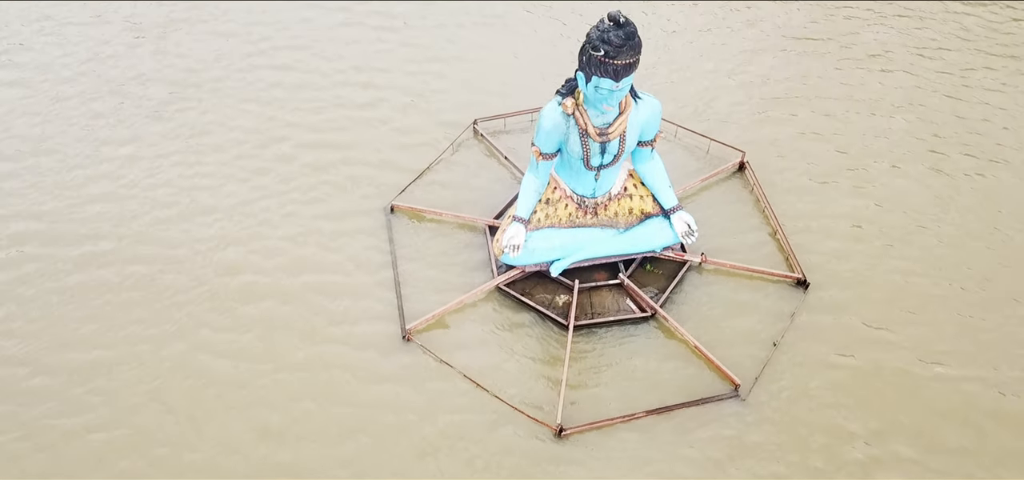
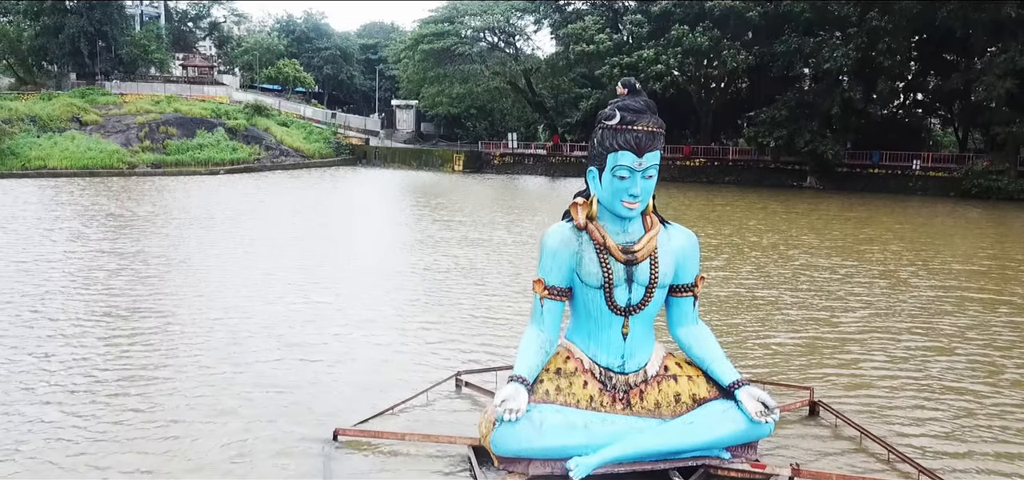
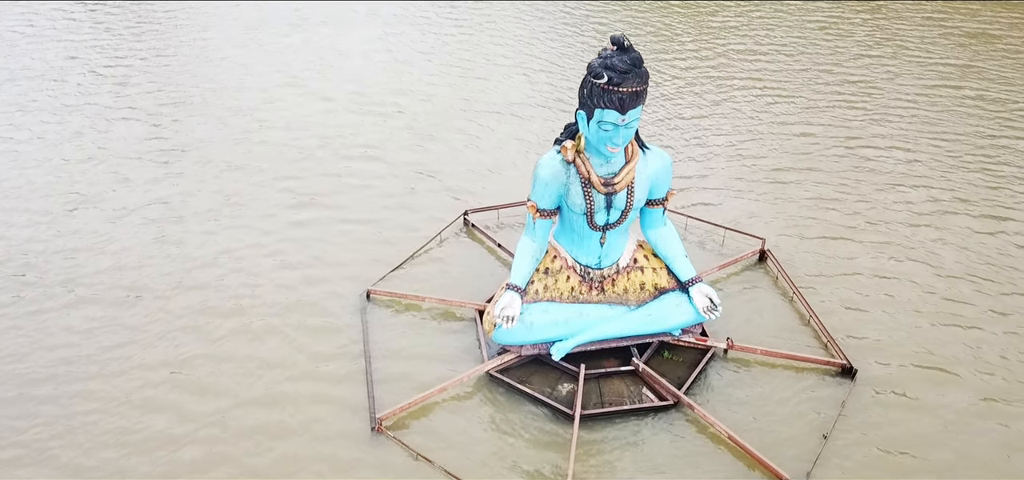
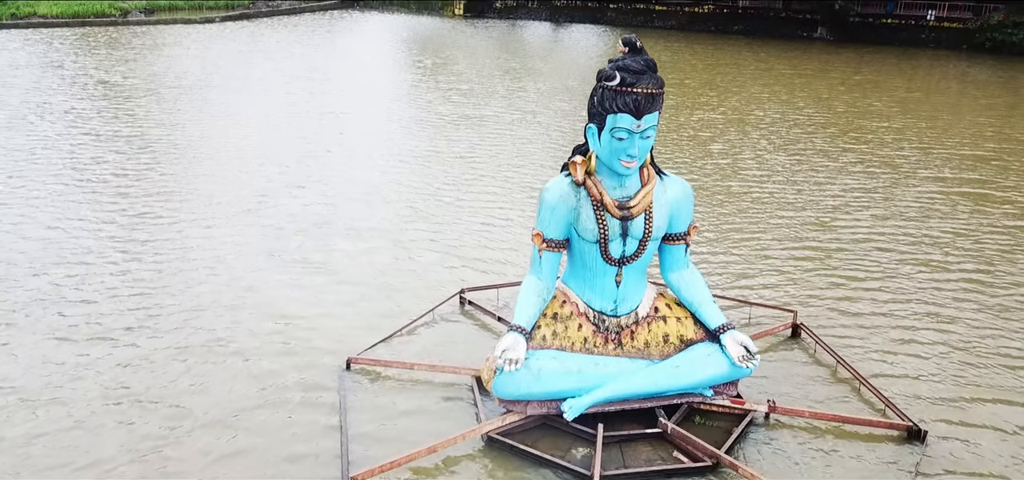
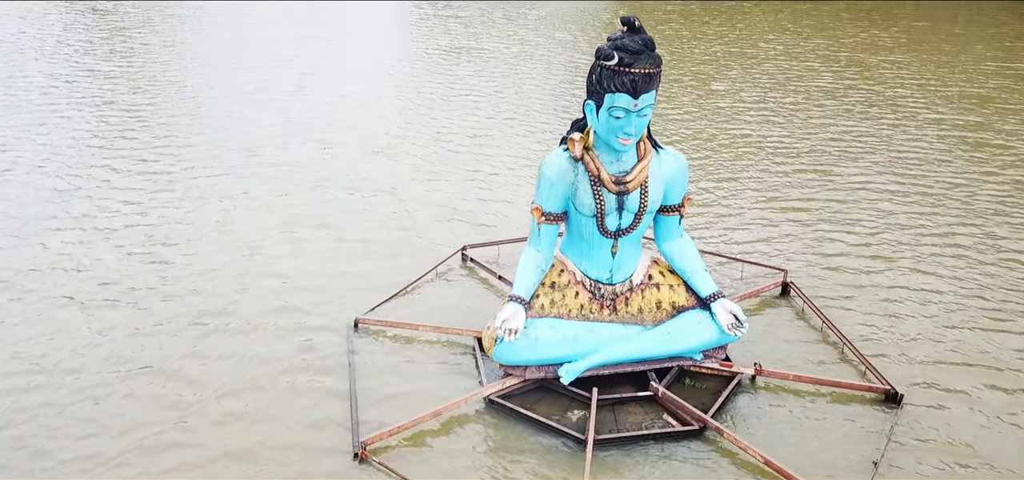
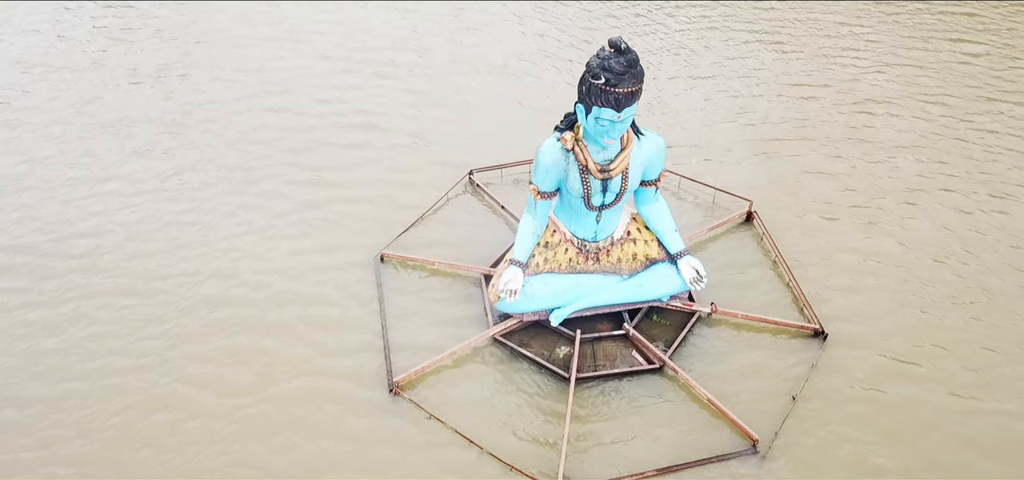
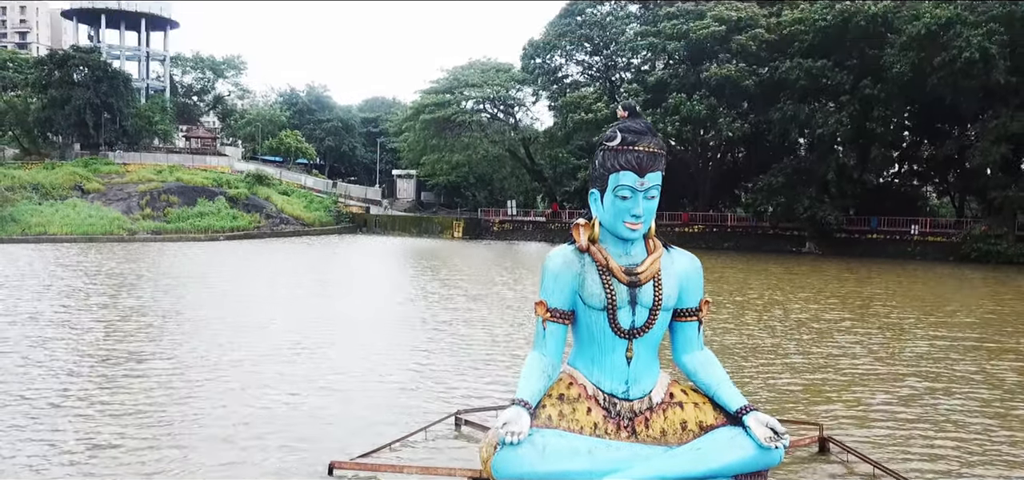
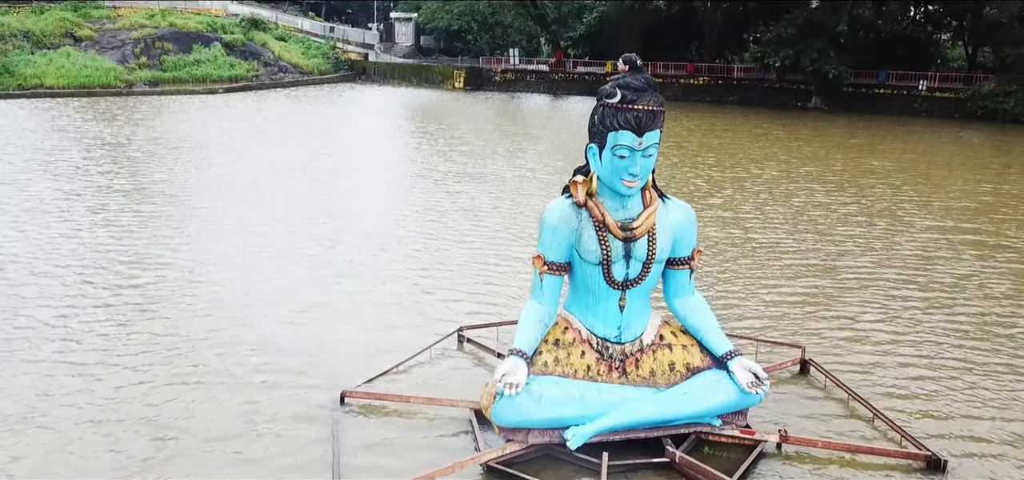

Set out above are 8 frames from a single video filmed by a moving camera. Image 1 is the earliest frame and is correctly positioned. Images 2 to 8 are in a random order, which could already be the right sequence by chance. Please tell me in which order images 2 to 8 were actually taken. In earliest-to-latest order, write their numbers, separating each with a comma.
6, 3, 5, 4, 8, 2, 7
